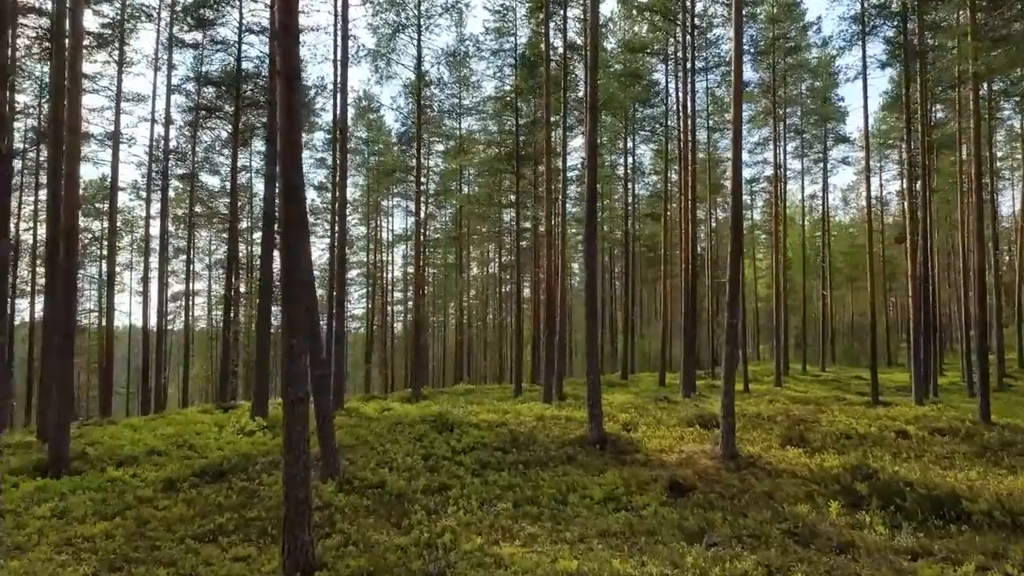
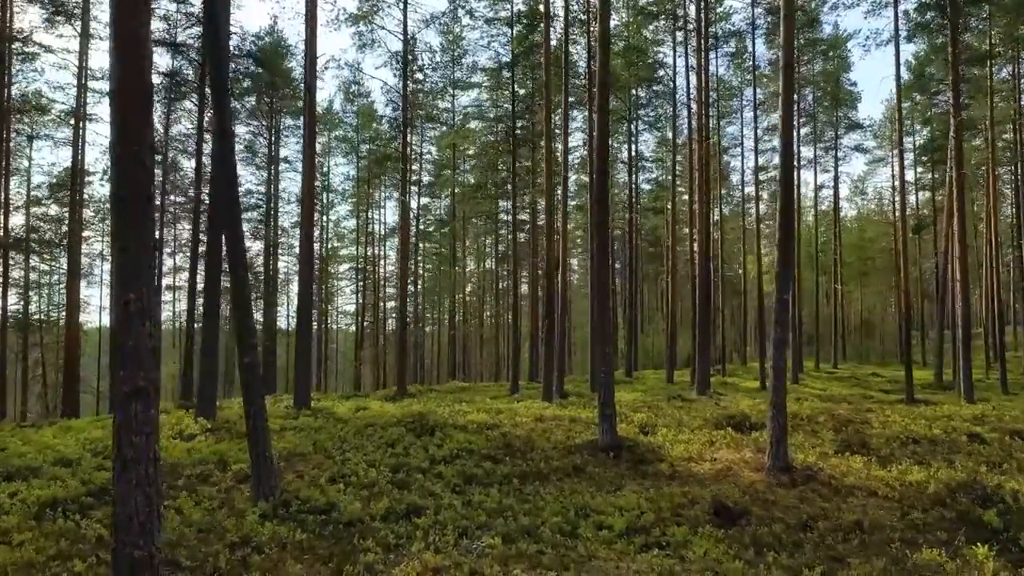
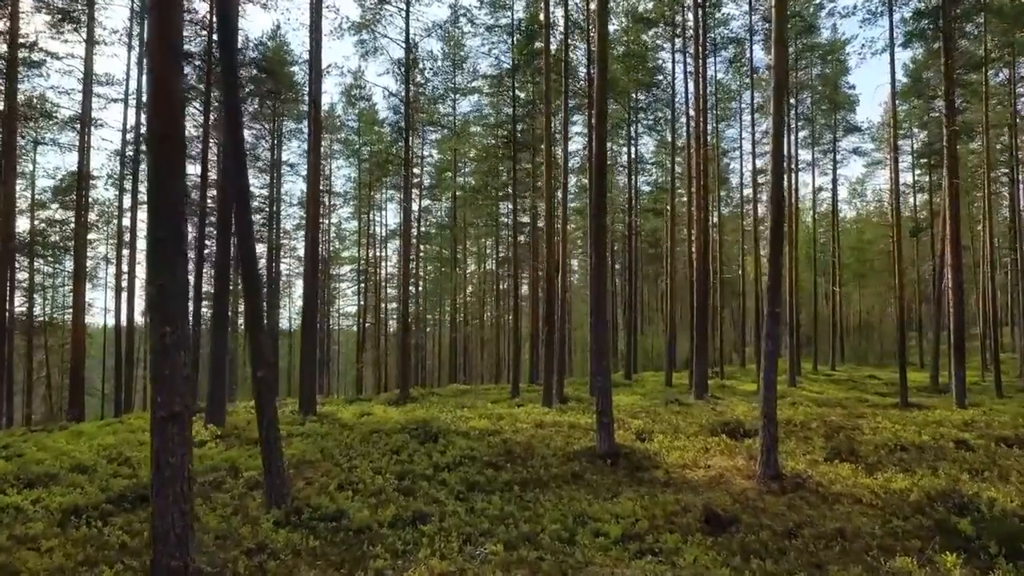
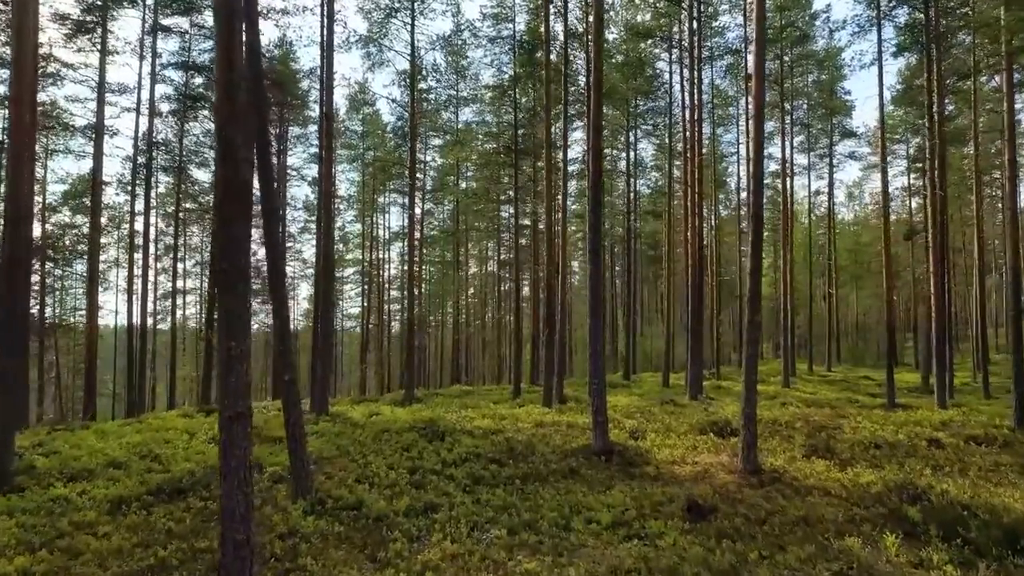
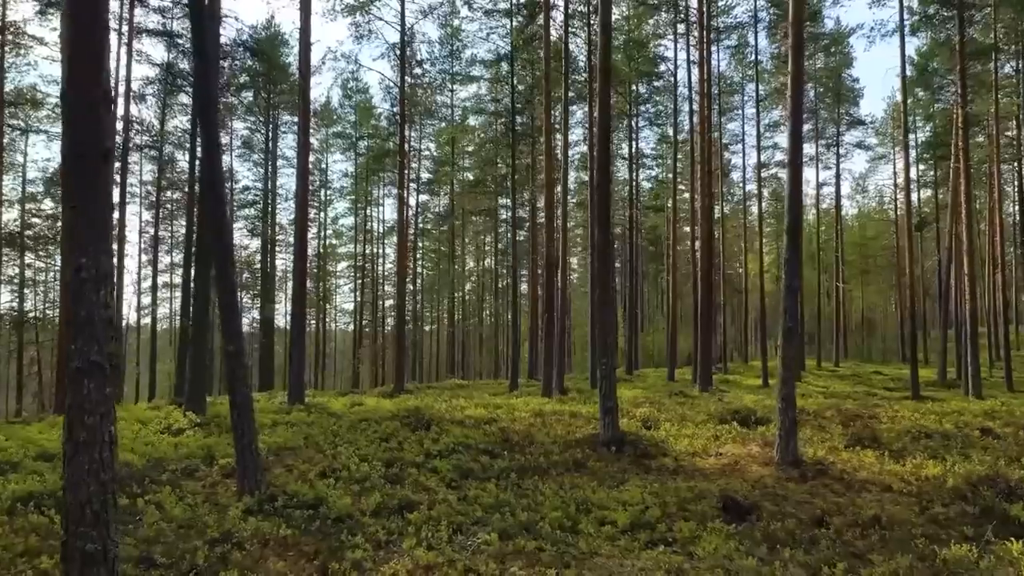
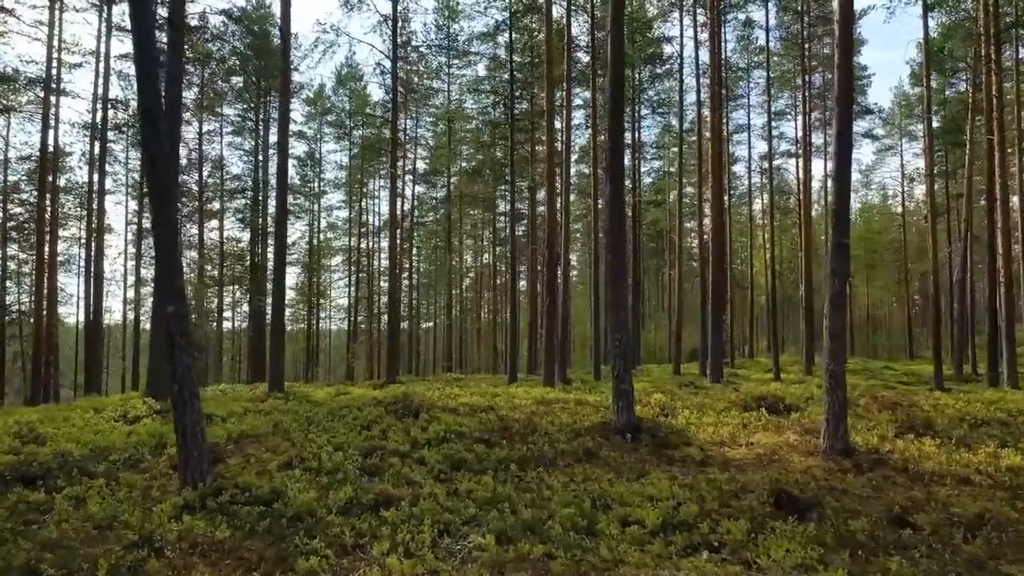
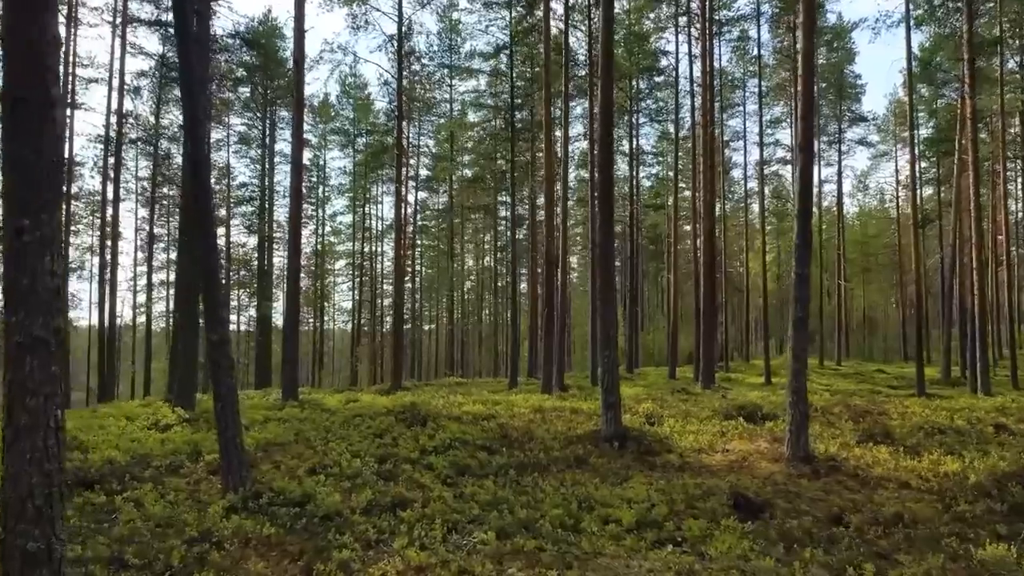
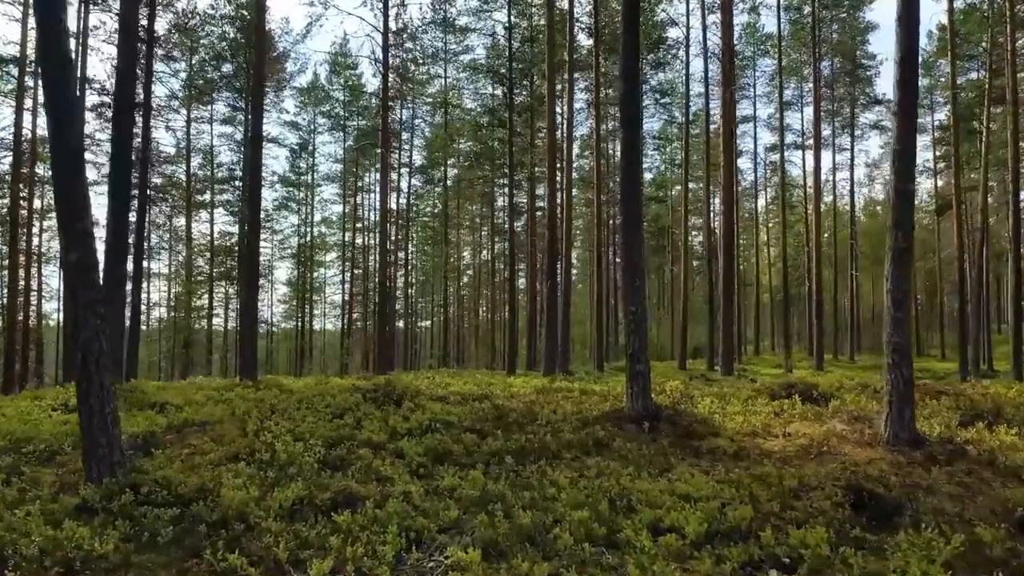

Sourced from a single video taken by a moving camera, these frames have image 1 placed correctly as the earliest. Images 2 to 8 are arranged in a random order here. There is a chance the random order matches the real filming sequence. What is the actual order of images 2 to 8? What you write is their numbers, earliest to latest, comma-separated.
4, 3, 2, 5, 7, 6, 8
